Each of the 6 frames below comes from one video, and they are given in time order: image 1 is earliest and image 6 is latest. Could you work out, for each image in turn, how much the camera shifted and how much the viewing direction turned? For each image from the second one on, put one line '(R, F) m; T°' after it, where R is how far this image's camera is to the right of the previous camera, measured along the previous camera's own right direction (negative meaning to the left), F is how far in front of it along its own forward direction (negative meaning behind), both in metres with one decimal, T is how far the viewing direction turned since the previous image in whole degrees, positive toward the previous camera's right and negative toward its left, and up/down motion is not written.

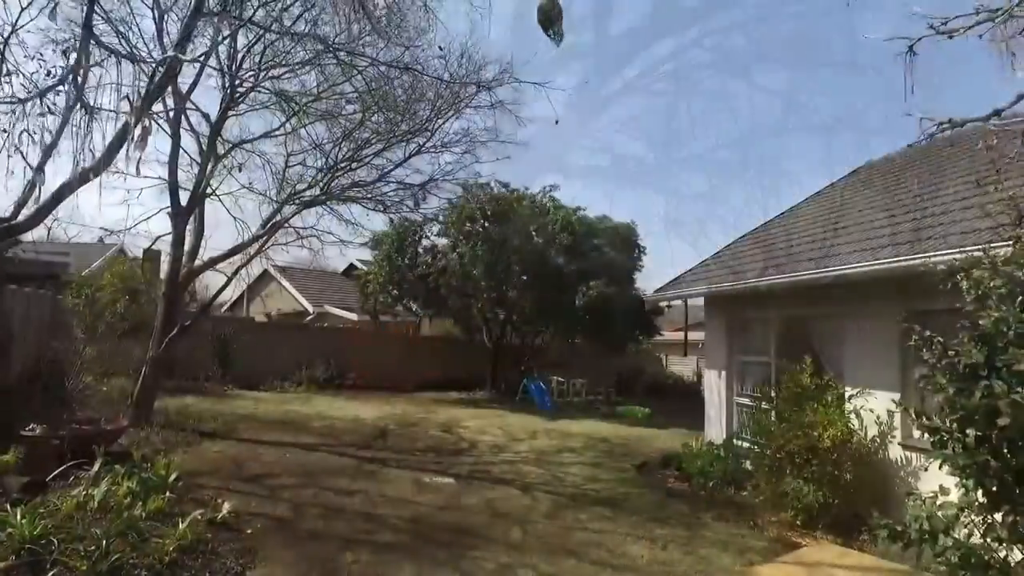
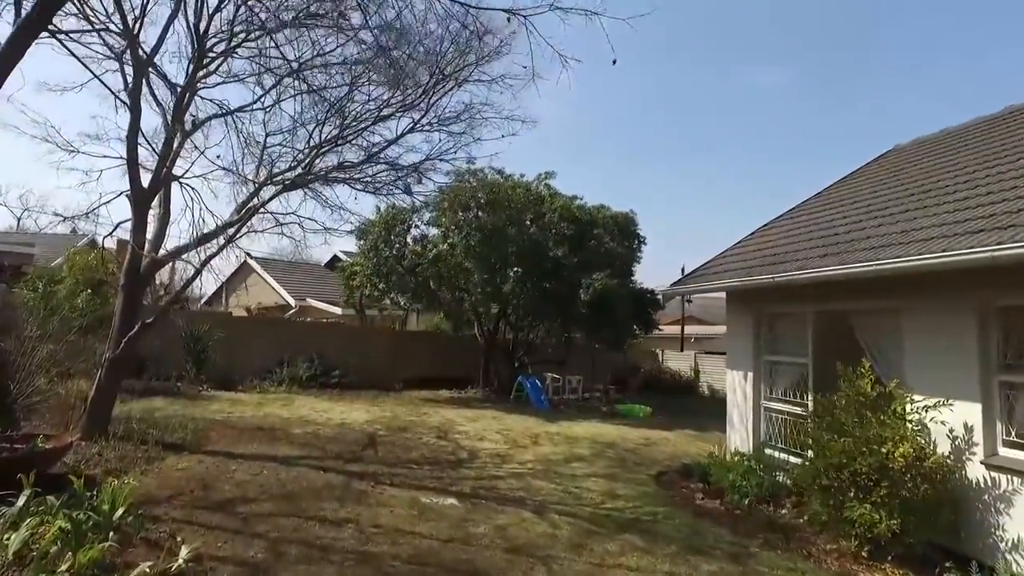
(-0.3, +1.0) m; +1°
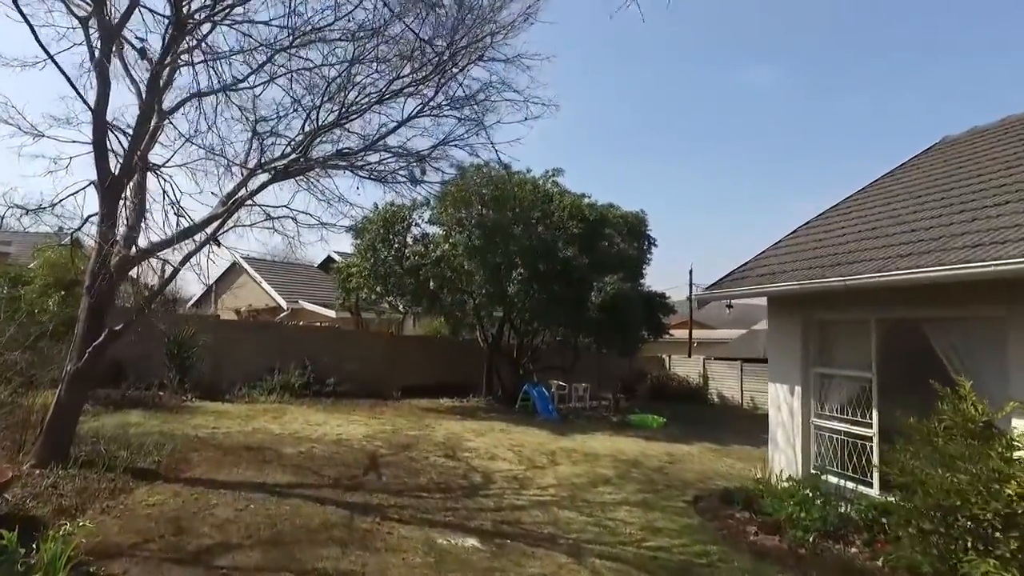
(-0.3, +1.0) m; +1°
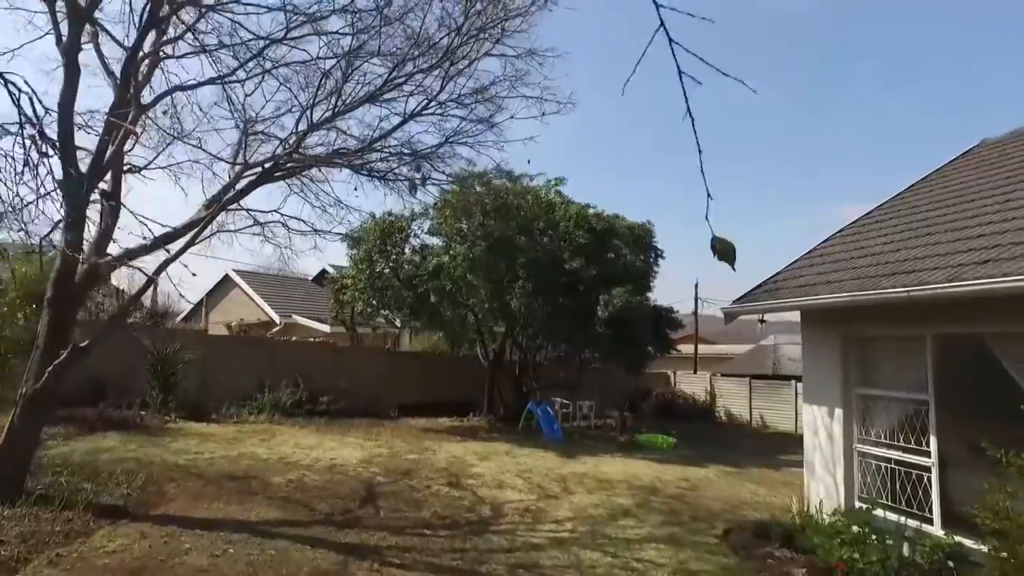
(-0.2, +0.7) m; 0°
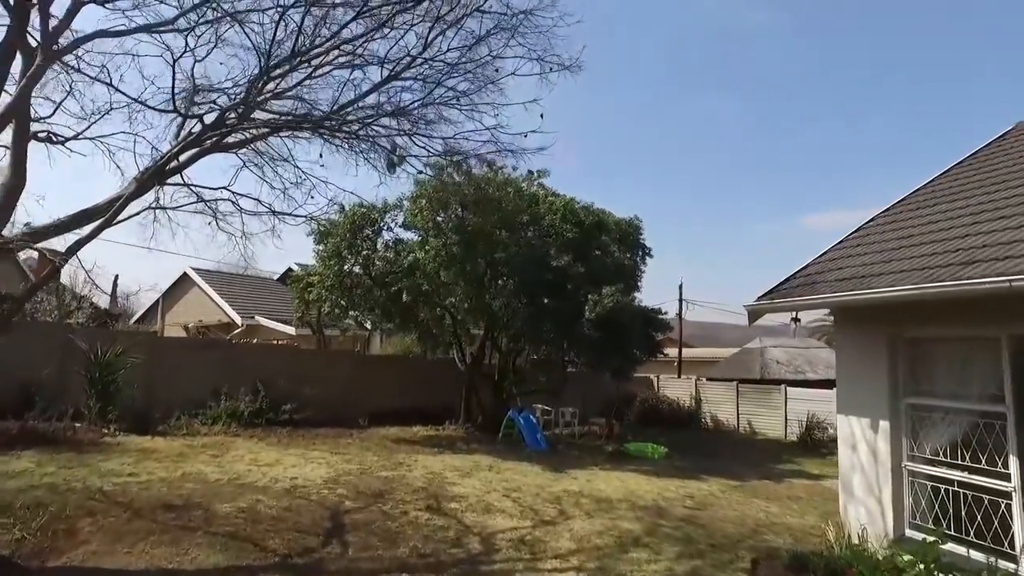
(-0.2, +1.1) m; +3°
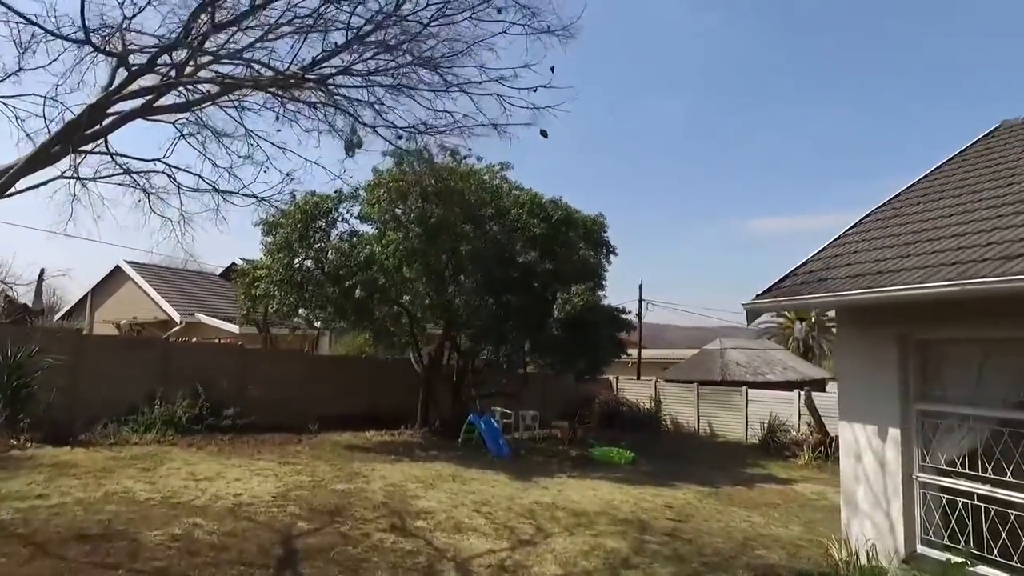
(-0.3, +0.7) m; +4°
